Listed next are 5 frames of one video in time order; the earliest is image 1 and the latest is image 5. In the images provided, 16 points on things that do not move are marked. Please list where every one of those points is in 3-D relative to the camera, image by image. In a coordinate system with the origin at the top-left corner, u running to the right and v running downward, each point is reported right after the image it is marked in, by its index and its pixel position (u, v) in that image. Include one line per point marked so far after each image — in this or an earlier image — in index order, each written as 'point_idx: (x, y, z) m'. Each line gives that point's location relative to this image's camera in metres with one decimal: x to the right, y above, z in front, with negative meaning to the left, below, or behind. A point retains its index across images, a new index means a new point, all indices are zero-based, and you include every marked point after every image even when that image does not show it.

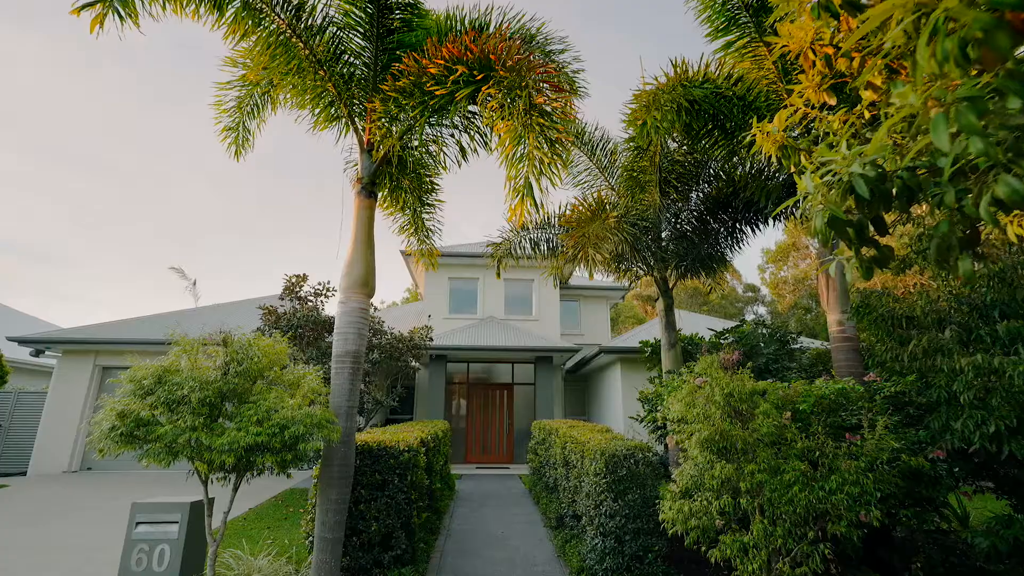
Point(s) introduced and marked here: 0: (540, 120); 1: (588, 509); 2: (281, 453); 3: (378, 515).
0: (+0.3, +1.8, +4.7) m
1: (+1.0, -3.0, +6.1) m
2: (-2.5, -1.8, +4.7) m
3: (-1.7, -2.9, +5.7) m
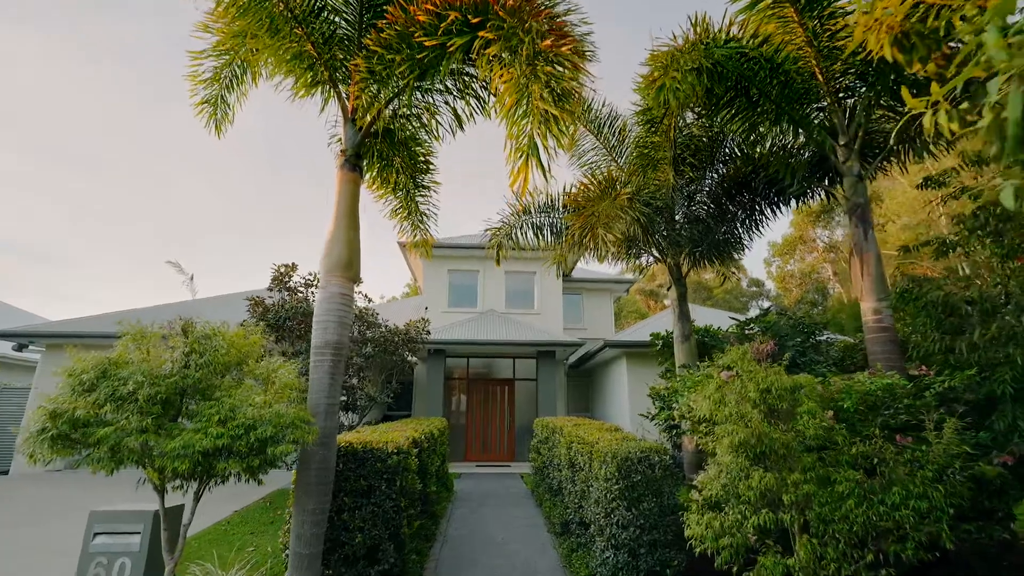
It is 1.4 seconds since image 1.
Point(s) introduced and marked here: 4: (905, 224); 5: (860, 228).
0: (+0.3, +2.0, +4.0) m
1: (+1.1, -2.8, +5.5) m
2: (-2.4, -1.6, +4.1) m
3: (-1.7, -2.7, +5.1) m
4: (+14.3, +2.3, +16.3) m
5: (+4.9, +0.8, +6.4) m
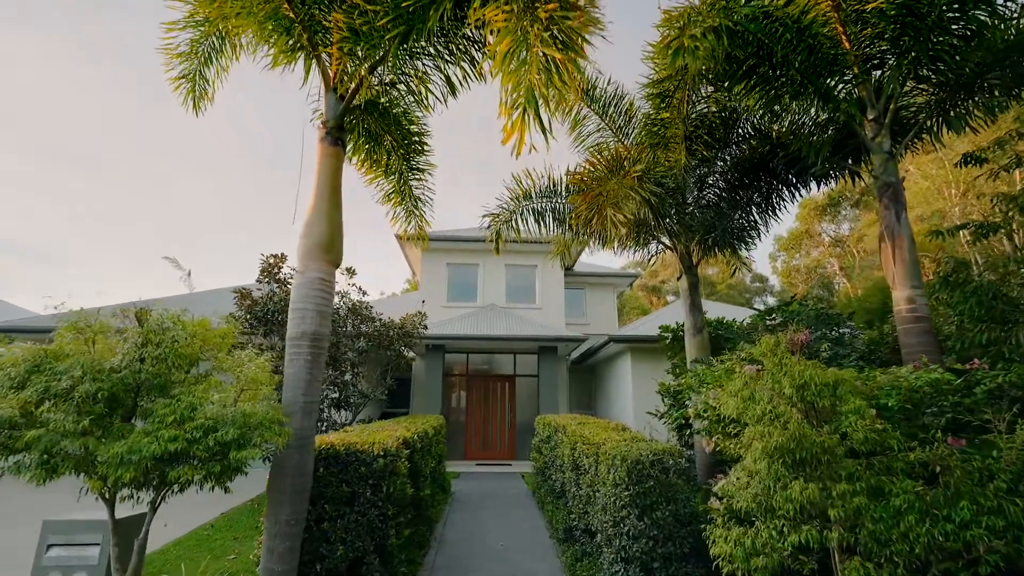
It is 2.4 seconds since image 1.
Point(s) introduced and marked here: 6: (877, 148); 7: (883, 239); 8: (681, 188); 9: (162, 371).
0: (+0.3, +2.1, +3.5) m
1: (+1.0, -2.7, +5.0) m
2: (-2.5, -1.4, +3.6) m
3: (-1.7, -2.5, +4.6) m
4: (+14.3, +2.6, +15.7) m
5: (+4.9, +1.0, +5.8) m
6: (+5.0, +1.9, +6.1) m
7: (+4.9, +0.6, +5.9) m
8: (+2.6, +1.6, +7.0) m
9: (-3.0, -0.7, +3.8) m
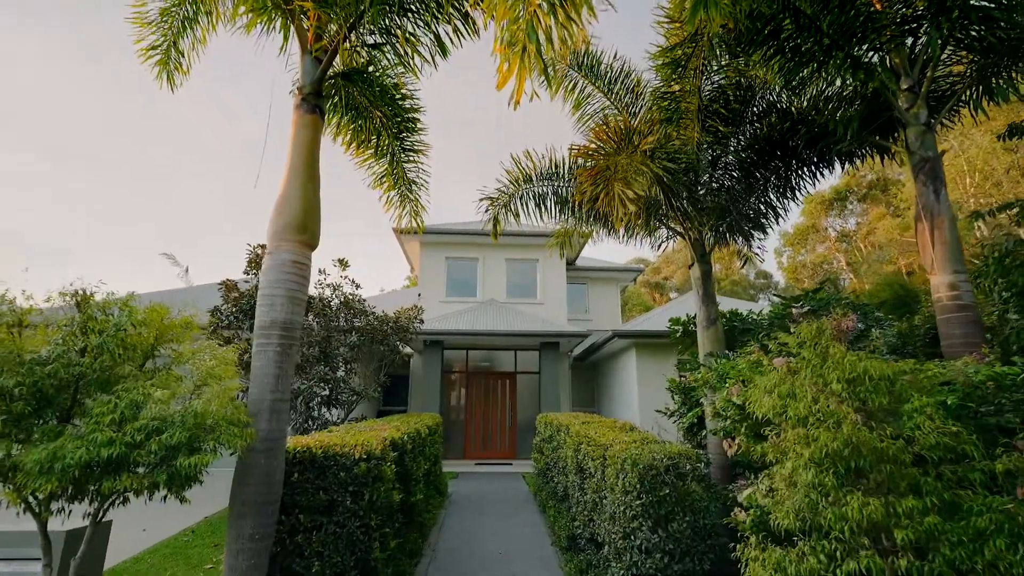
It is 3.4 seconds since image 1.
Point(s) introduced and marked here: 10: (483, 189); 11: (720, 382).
0: (+0.2, +2.3, +2.9) m
1: (+1.0, -2.5, +4.5) m
2: (-2.5, -1.3, +3.1) m
3: (-1.7, -2.4, +4.1) m
4: (+14.3, +2.8, +15.1) m
5: (+4.9, +1.2, +5.3) m
6: (+4.9, +2.1, +5.5) m
7: (+4.9, +0.8, +5.3) m
8: (+2.6, +1.7, +6.4) m
9: (-3.0, -0.6, +3.3) m
10: (-0.5, +1.7, +7.9) m
11: (+2.3, -1.0, +4.9) m
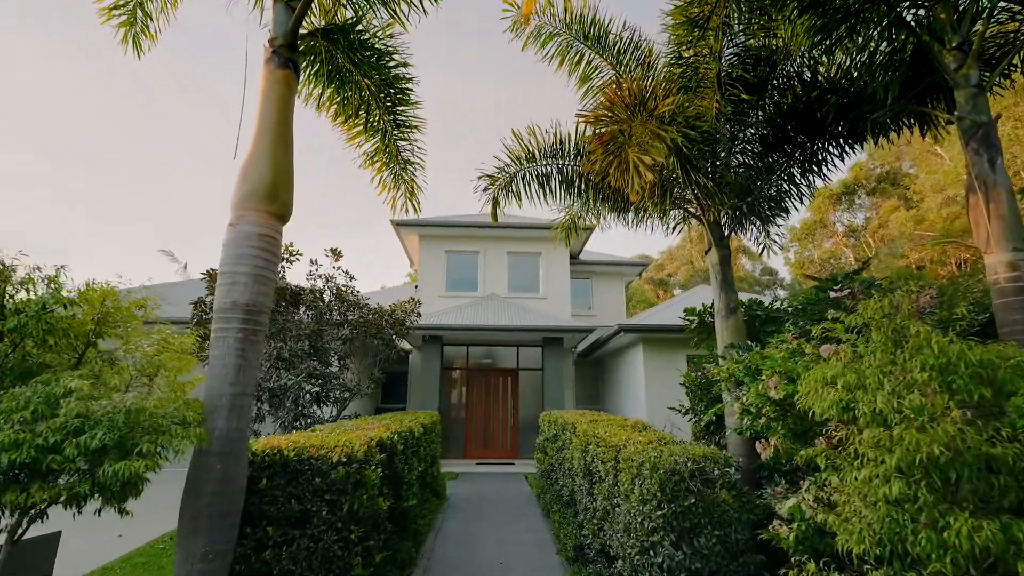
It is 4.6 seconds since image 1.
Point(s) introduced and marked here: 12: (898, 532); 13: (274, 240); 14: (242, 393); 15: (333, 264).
0: (+0.2, +2.4, +2.3) m
1: (+1.0, -2.3, +3.9) m
2: (-2.5, -1.1, +2.5) m
3: (-1.7, -2.2, +3.5) m
4: (+14.3, +3.0, +14.4) m
5: (+4.9, +1.4, +4.7) m
6: (+4.9, +2.3, +4.9) m
7: (+4.9, +1.0, +4.7) m
8: (+2.6, +1.9, +5.8) m
9: (-3.0, -0.4, +2.7) m
10: (-0.5, +1.9, +7.3) m
11: (+2.3, -0.8, +4.3) m
12: (+1.8, -1.1, +2.1) m
13: (-1.9, +0.4, +3.7) m
14: (-2.0, -0.8, +3.4) m
15: (-4.2, +0.6, +10.4) m
